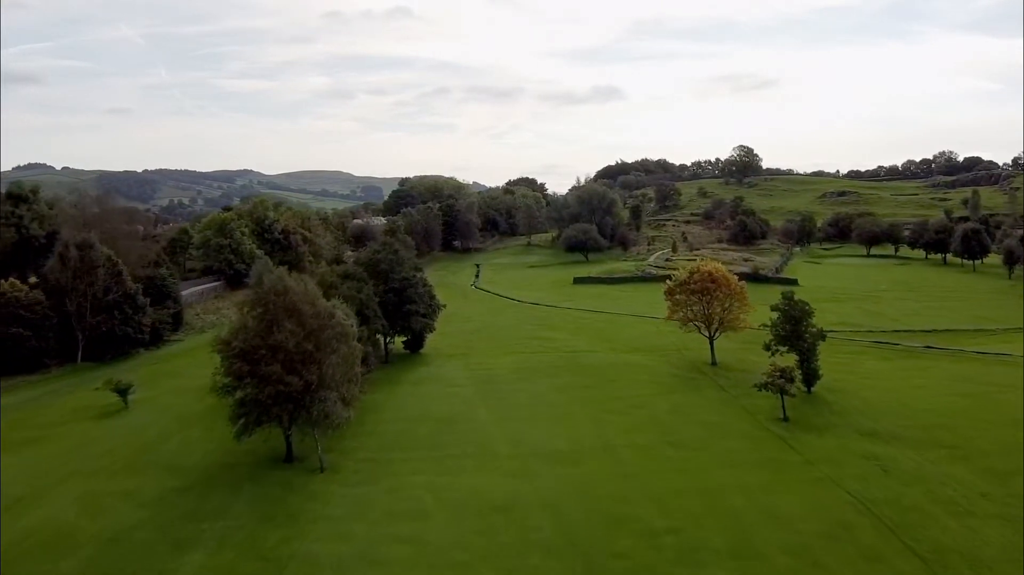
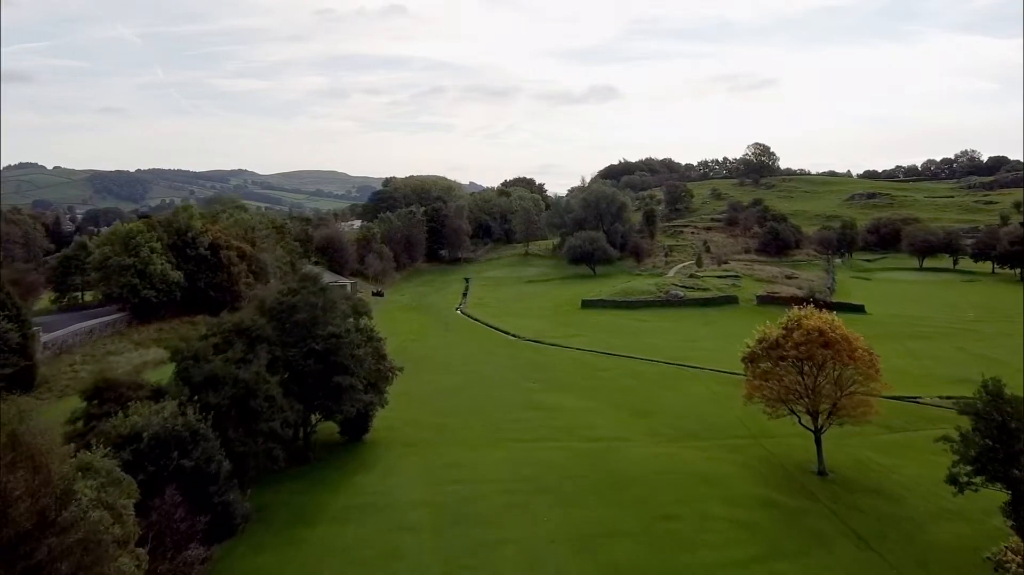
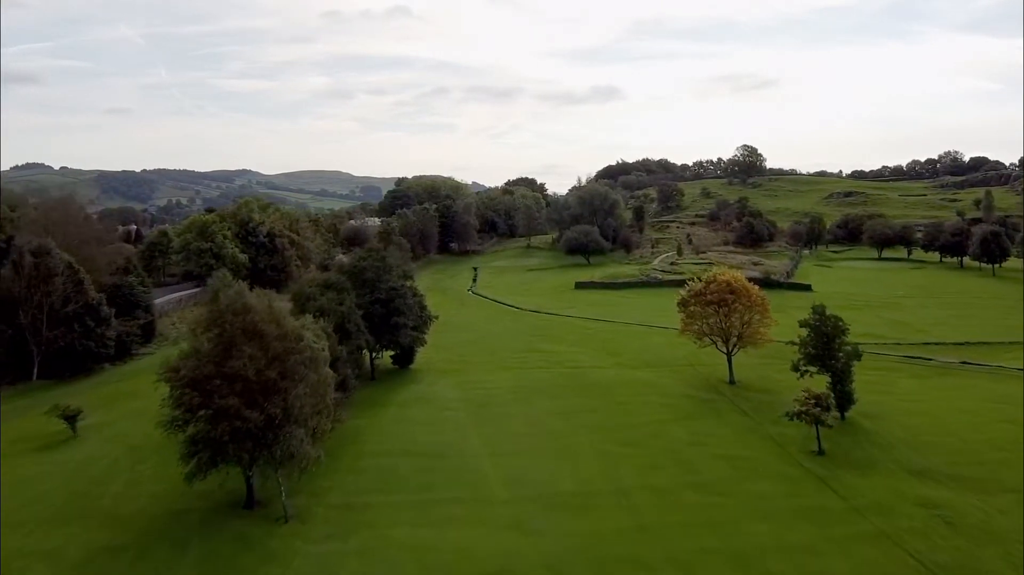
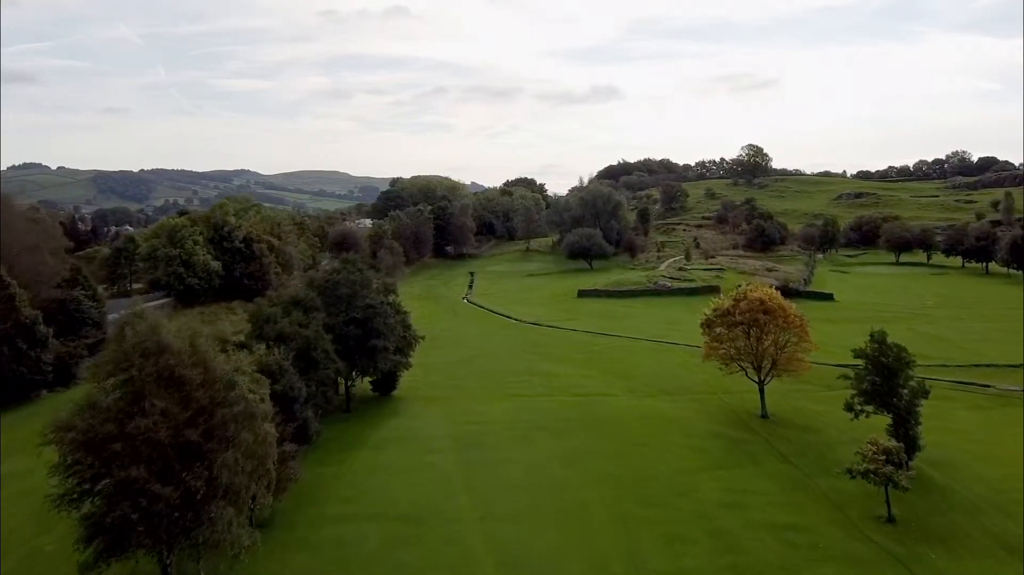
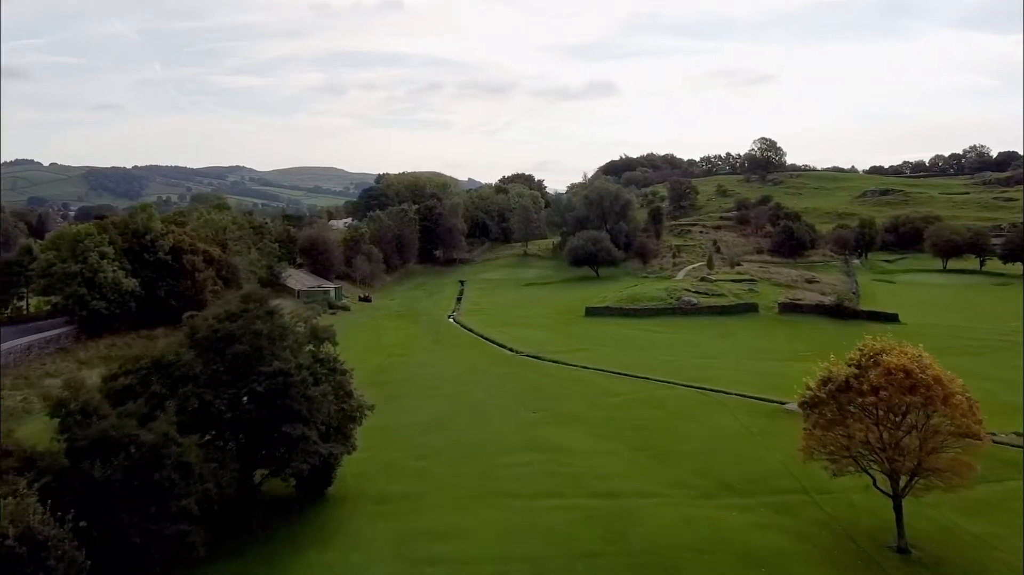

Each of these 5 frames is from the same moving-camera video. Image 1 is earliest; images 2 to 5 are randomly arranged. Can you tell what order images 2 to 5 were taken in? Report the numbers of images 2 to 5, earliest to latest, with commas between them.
3, 4, 2, 5
